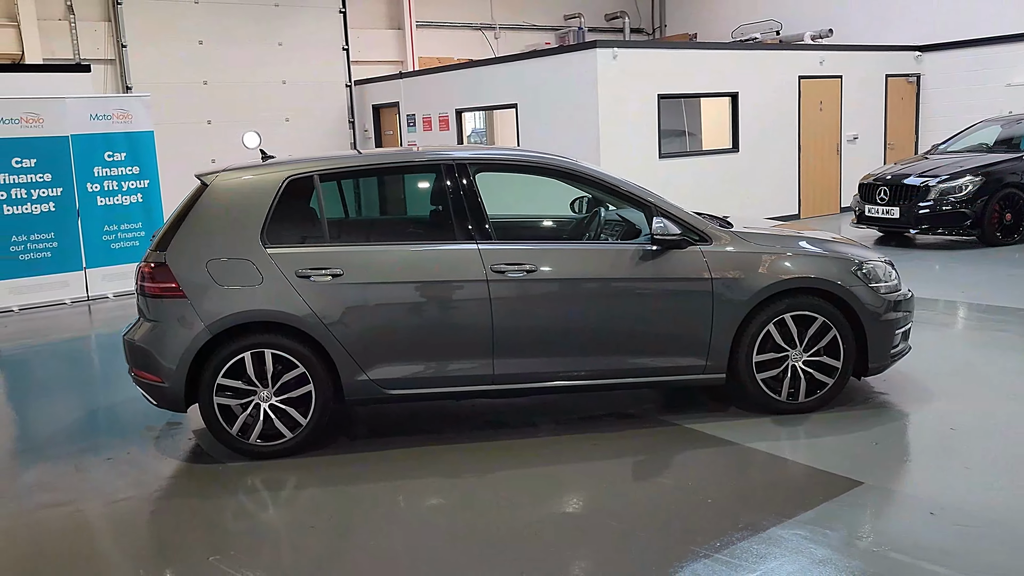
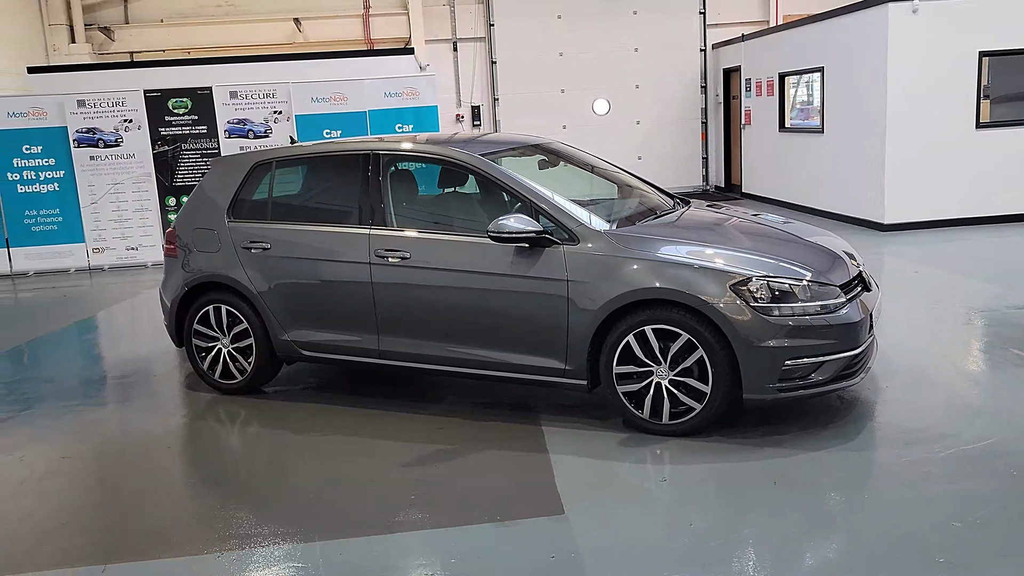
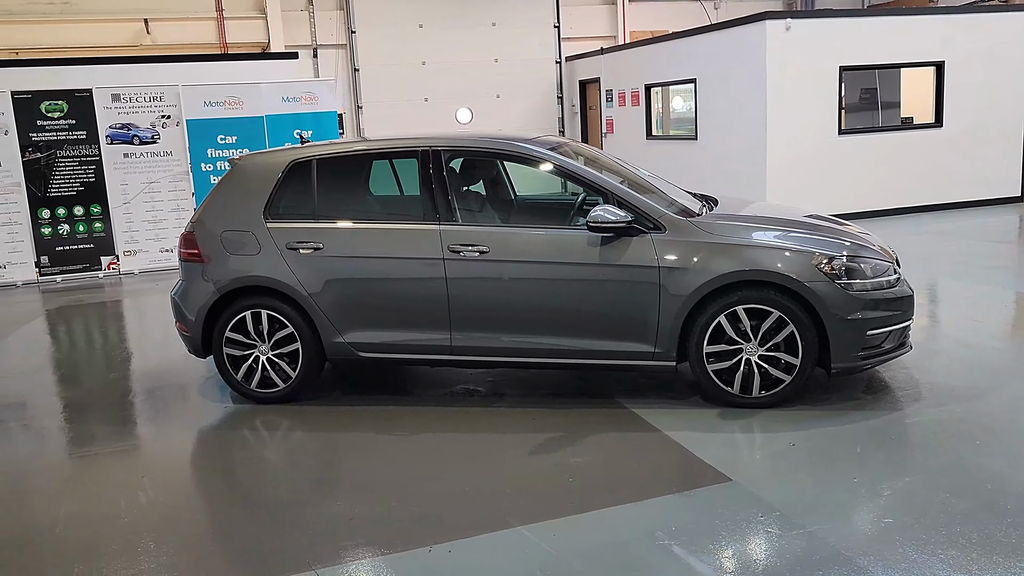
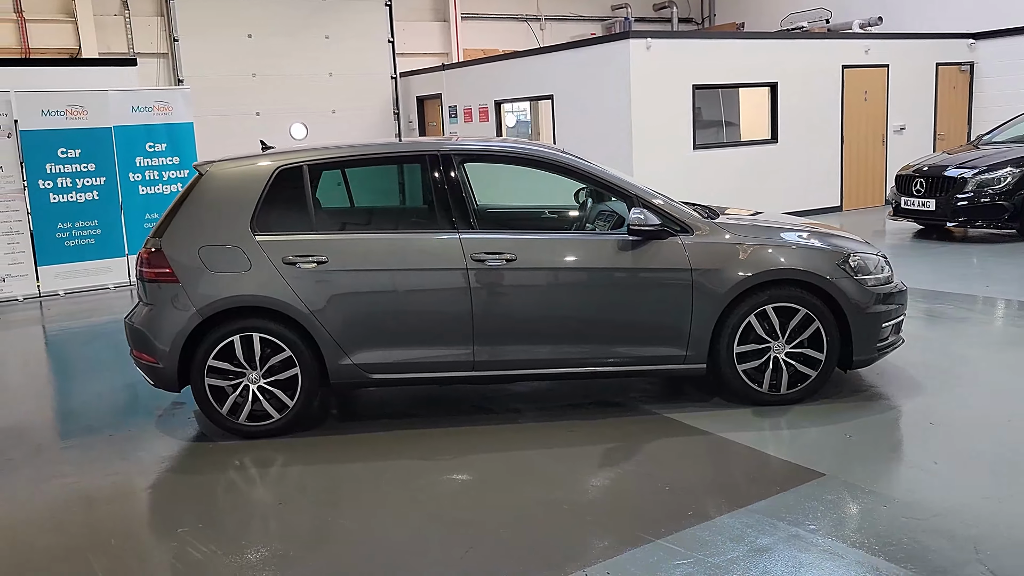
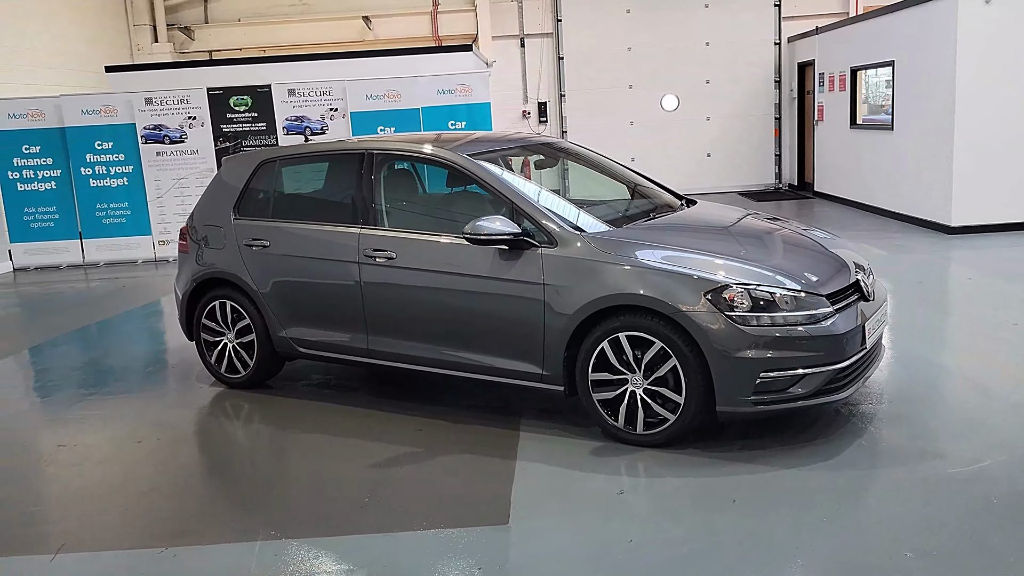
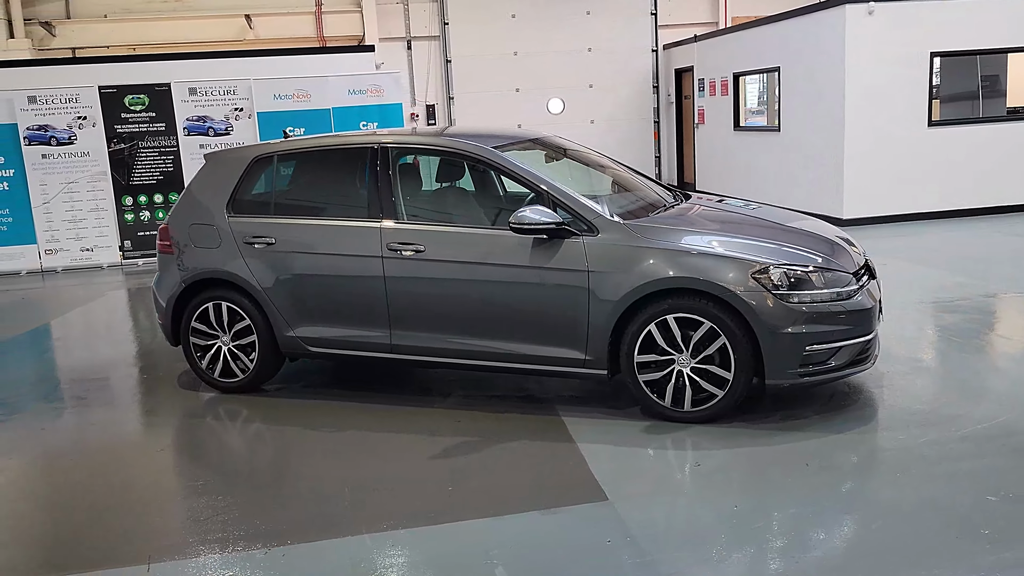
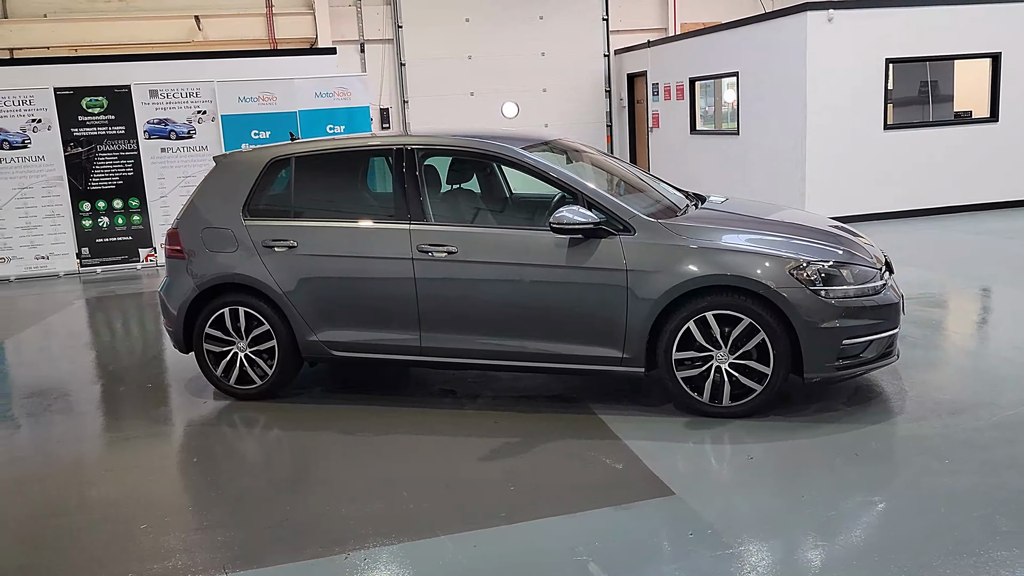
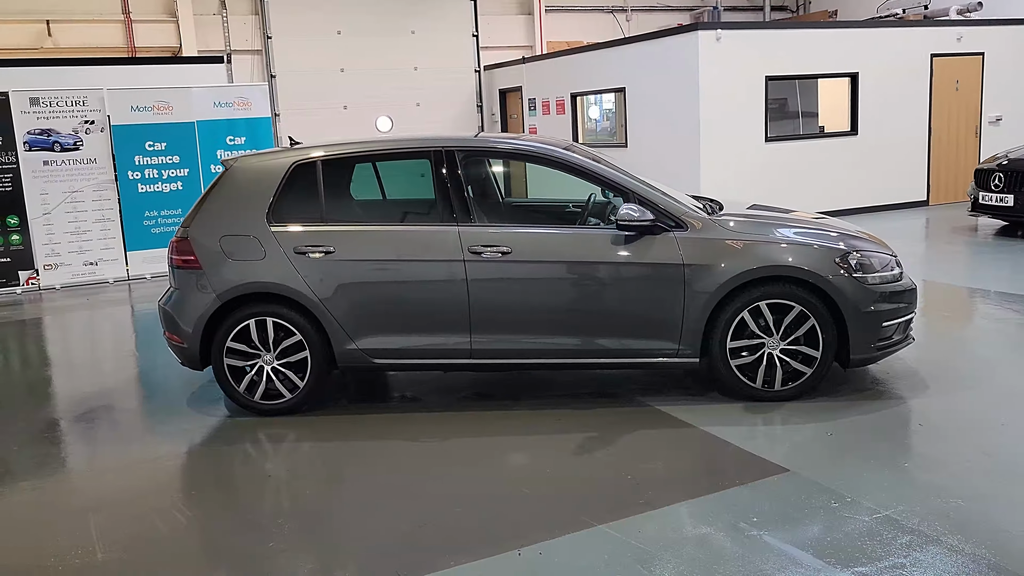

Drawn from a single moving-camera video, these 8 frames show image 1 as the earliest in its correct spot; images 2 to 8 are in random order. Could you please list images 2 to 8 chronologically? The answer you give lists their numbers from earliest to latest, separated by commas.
4, 8, 3, 7, 6, 2, 5
